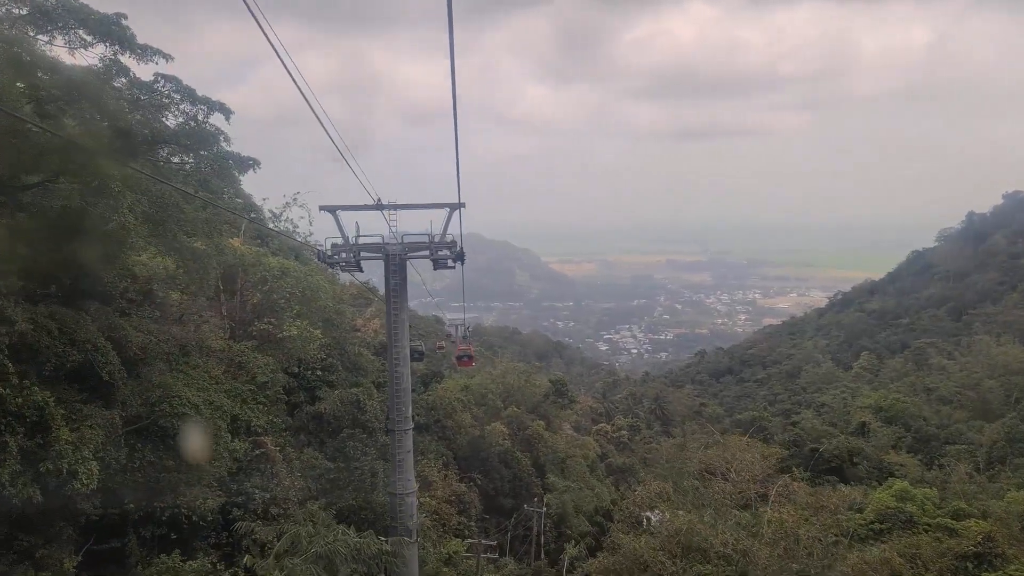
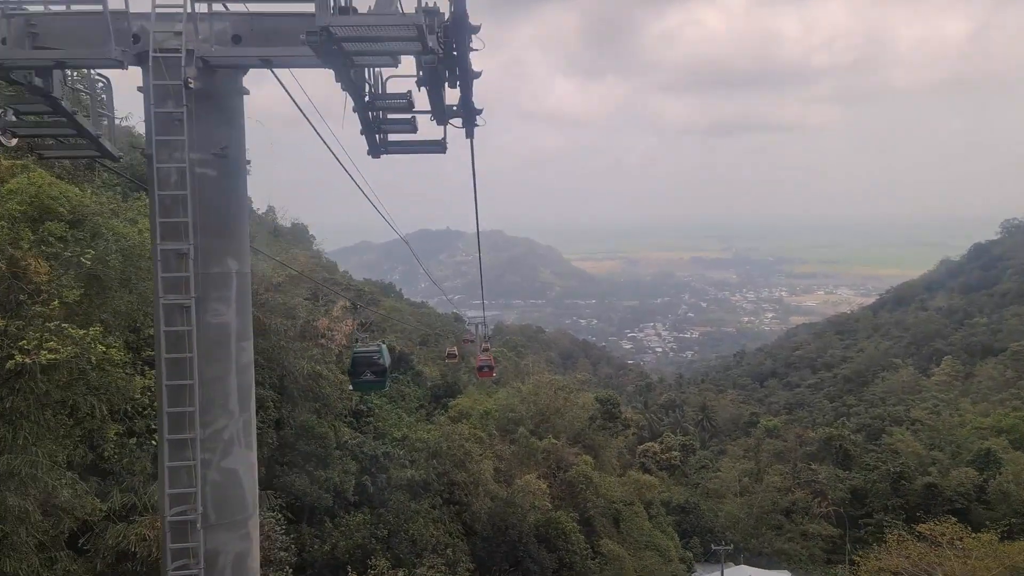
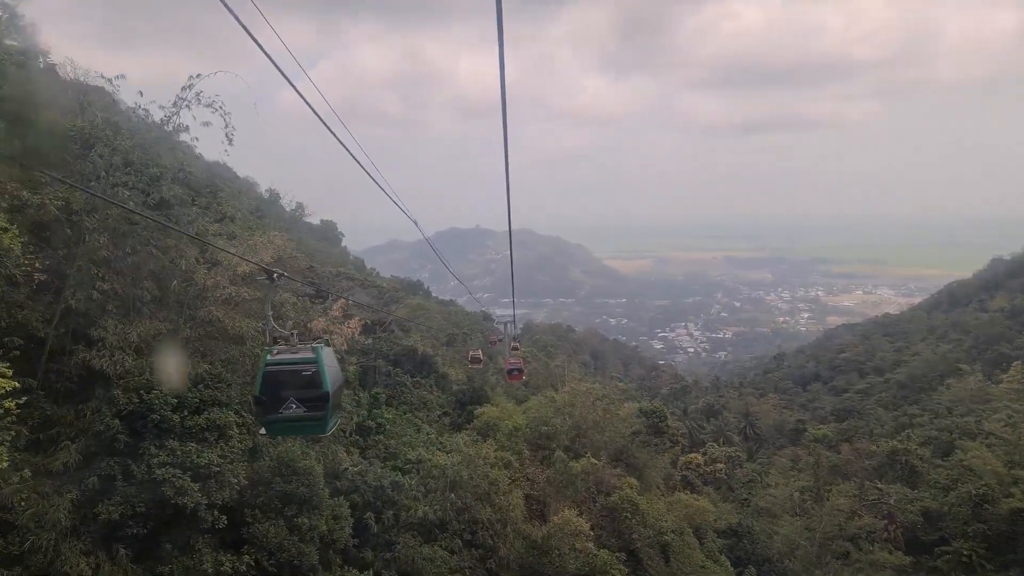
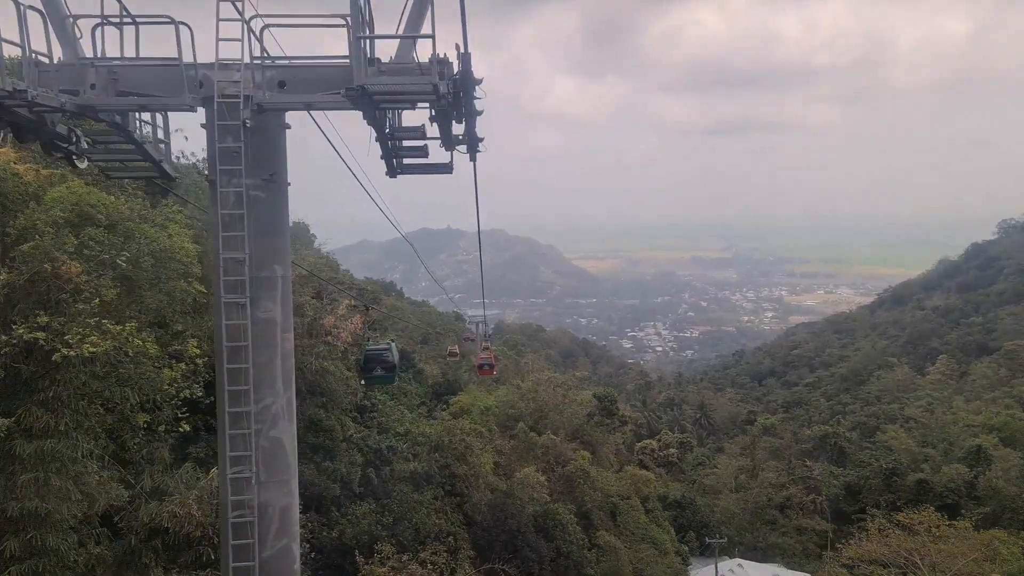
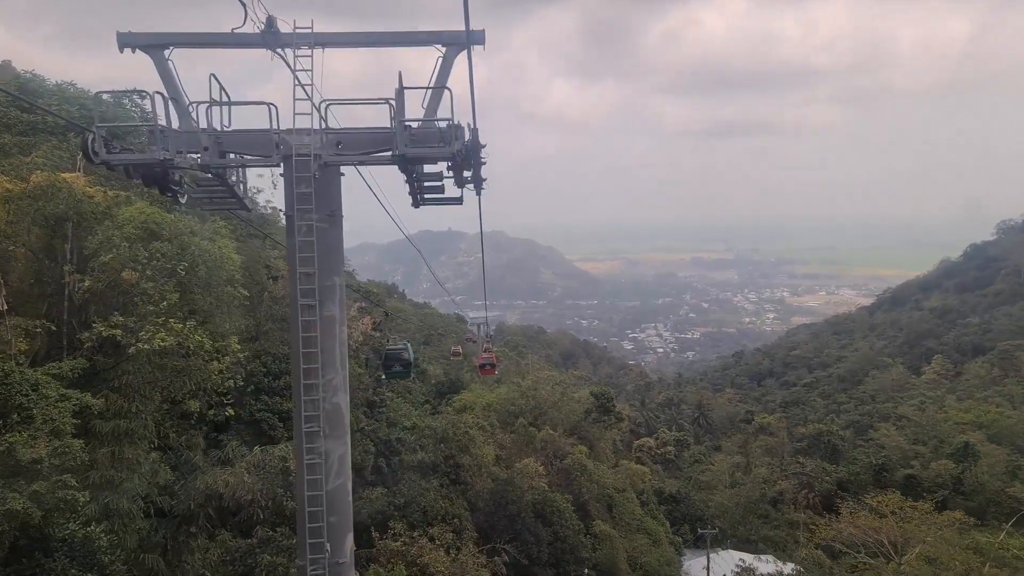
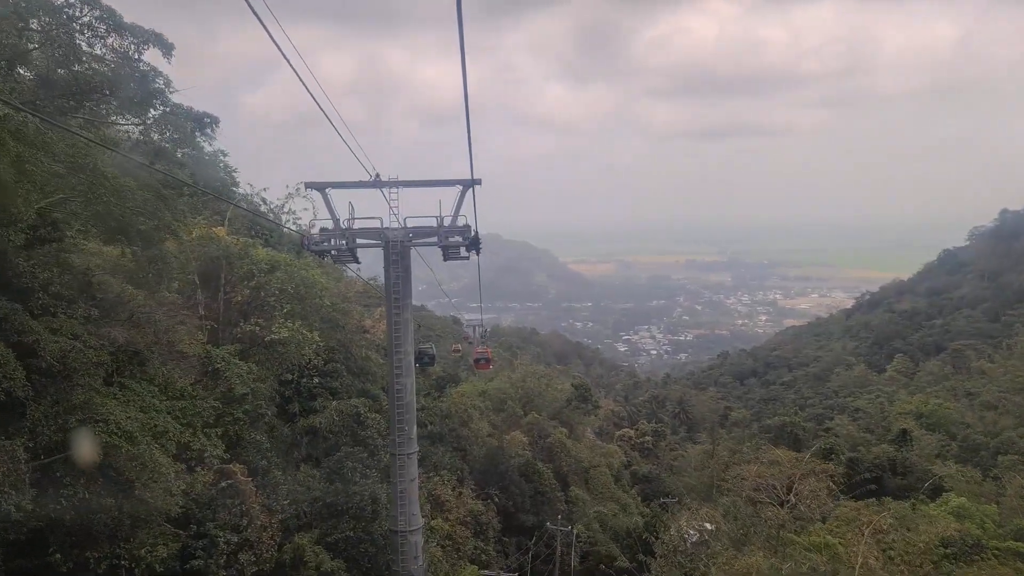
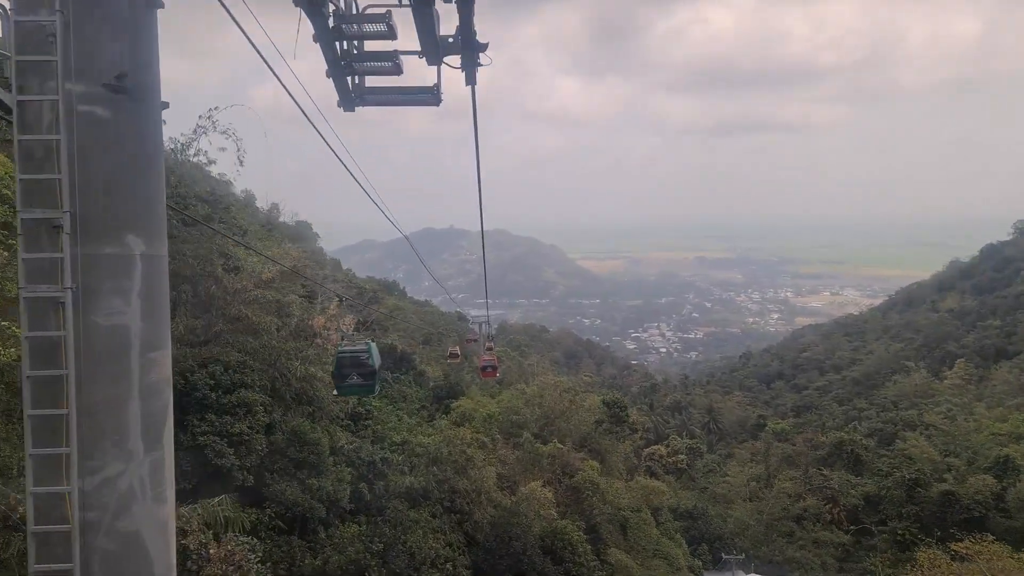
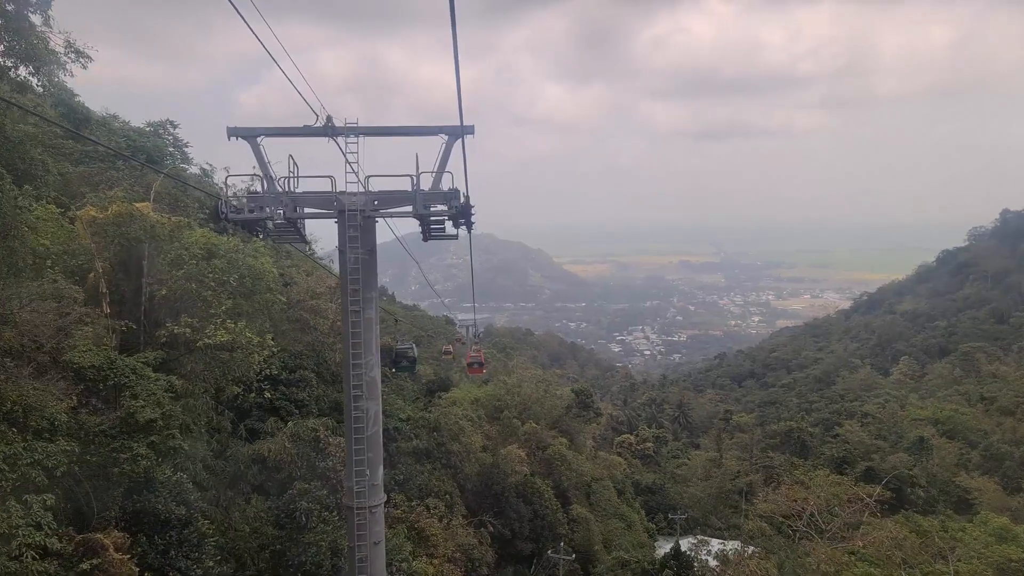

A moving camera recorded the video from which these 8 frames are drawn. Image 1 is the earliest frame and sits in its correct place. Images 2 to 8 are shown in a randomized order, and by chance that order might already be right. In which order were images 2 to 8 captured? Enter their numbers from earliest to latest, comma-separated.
6, 8, 5, 4, 2, 7, 3
